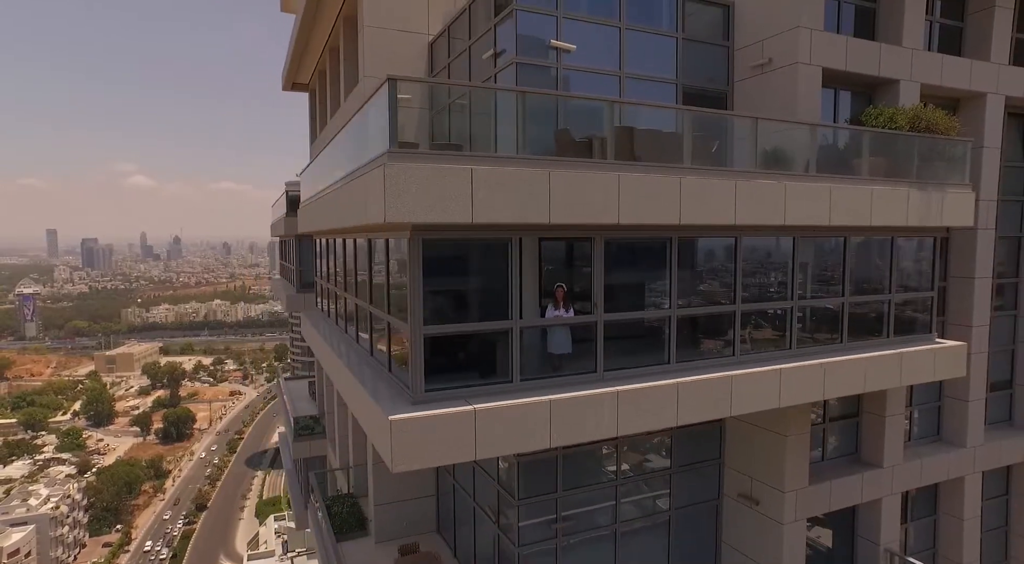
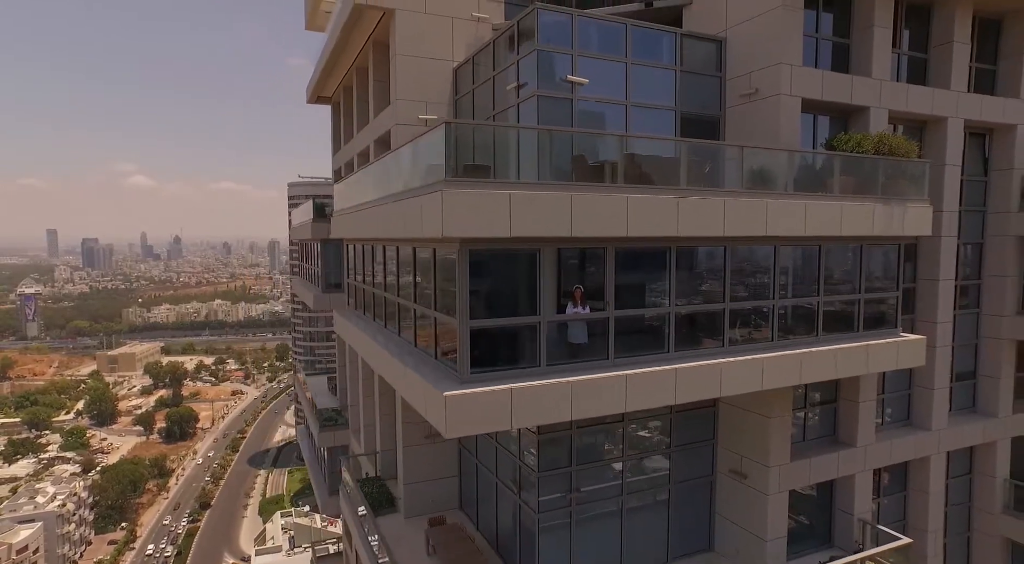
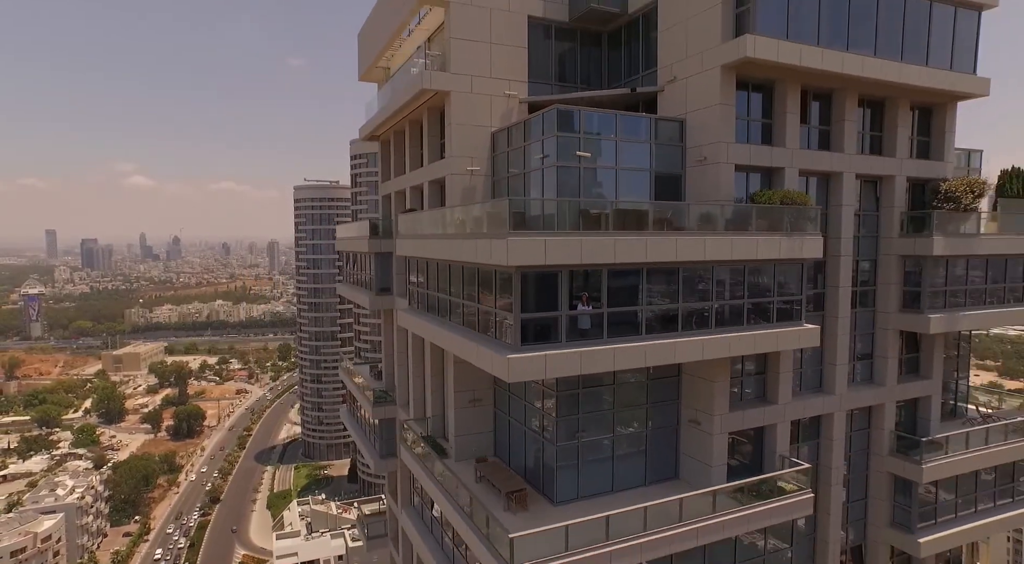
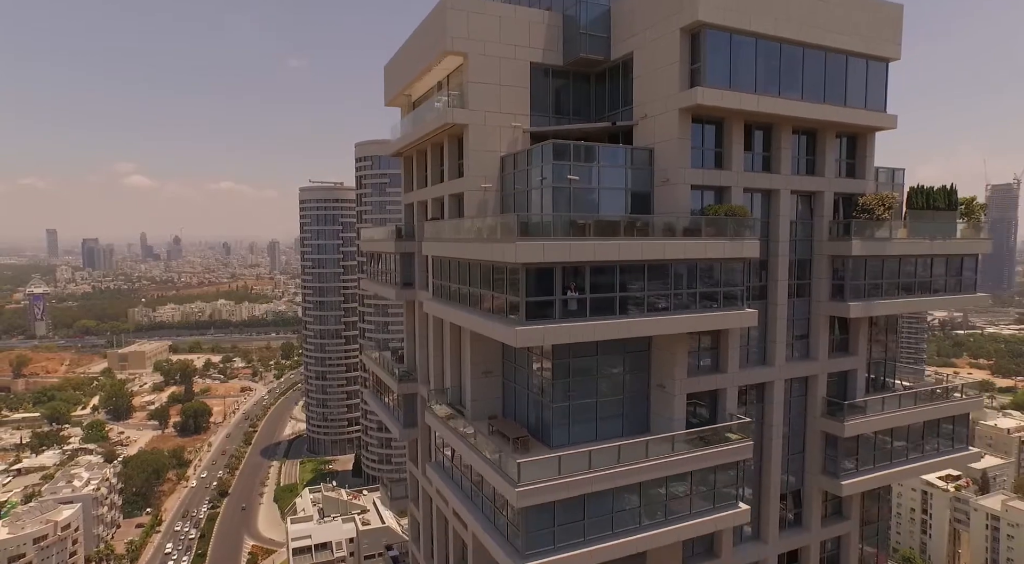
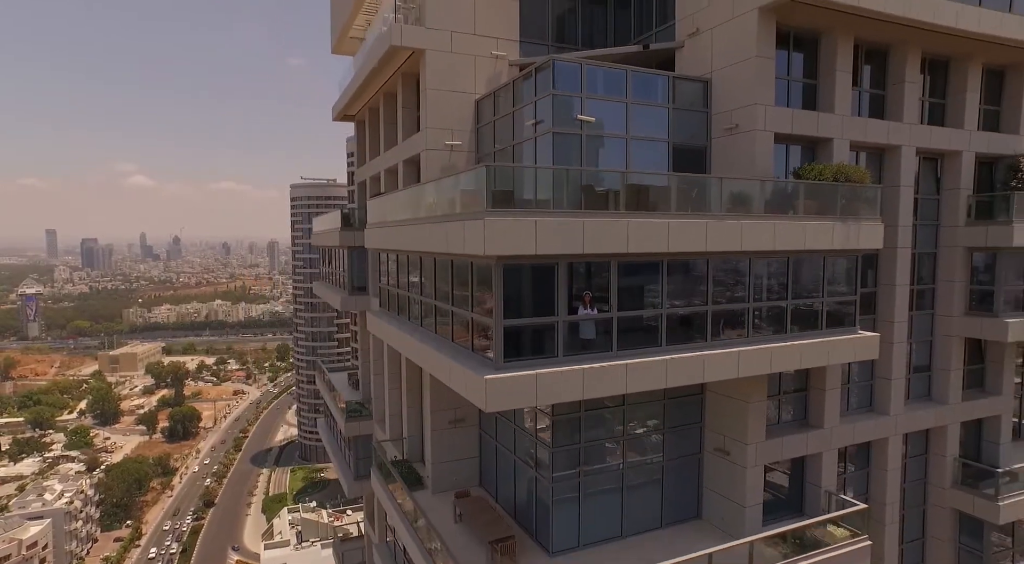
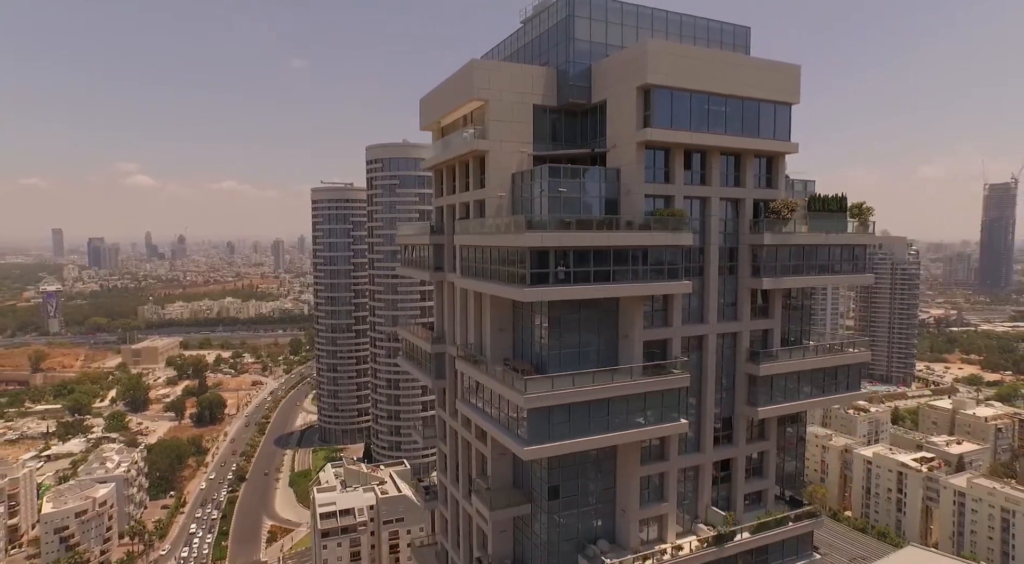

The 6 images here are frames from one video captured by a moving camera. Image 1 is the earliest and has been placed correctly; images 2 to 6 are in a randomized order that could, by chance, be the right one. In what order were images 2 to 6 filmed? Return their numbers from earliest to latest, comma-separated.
2, 5, 3, 4, 6
